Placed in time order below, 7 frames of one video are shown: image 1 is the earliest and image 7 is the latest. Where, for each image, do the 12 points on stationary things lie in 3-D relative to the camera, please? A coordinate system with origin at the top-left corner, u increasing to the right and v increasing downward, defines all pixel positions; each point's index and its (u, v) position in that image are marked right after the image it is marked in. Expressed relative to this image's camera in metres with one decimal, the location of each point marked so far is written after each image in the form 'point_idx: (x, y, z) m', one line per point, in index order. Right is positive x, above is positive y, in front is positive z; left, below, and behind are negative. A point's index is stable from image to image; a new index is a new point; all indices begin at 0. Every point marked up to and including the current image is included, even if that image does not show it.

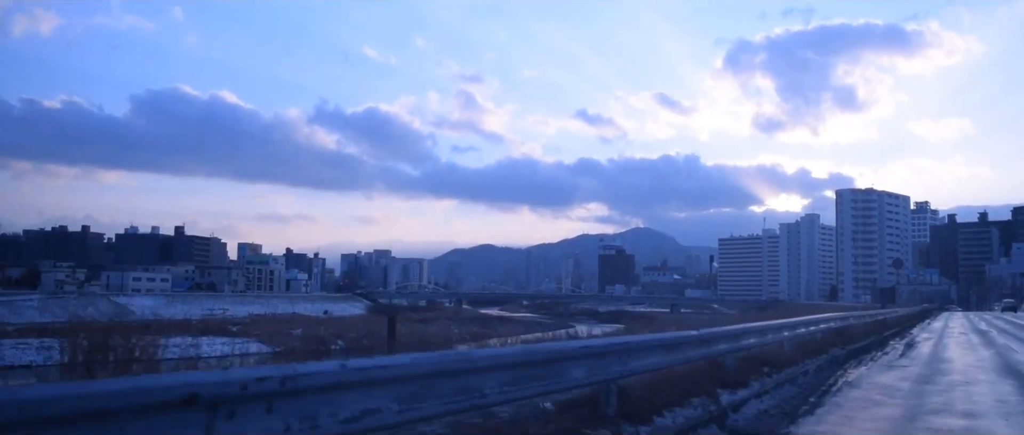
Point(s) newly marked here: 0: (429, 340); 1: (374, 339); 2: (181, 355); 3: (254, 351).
0: (-1.9, -2.8, +20.0) m
1: (-3.1, -2.7, +18.9) m
2: (-6.0, -2.5, +15.3) m
3: (-5.0, -2.6, +16.3) m
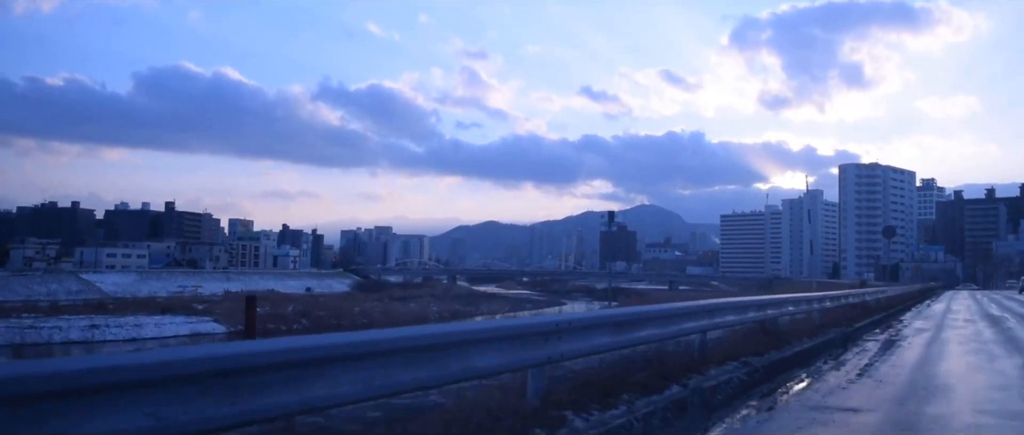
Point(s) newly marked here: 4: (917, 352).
0: (-2.4, -2.2, +18.9) m
1: (-3.5, -2.1, +17.8) m
2: (-6.5, -2.0, +14.2) m
3: (-5.4, -2.0, +15.2) m
4: (+8.2, -2.9, +17.4) m
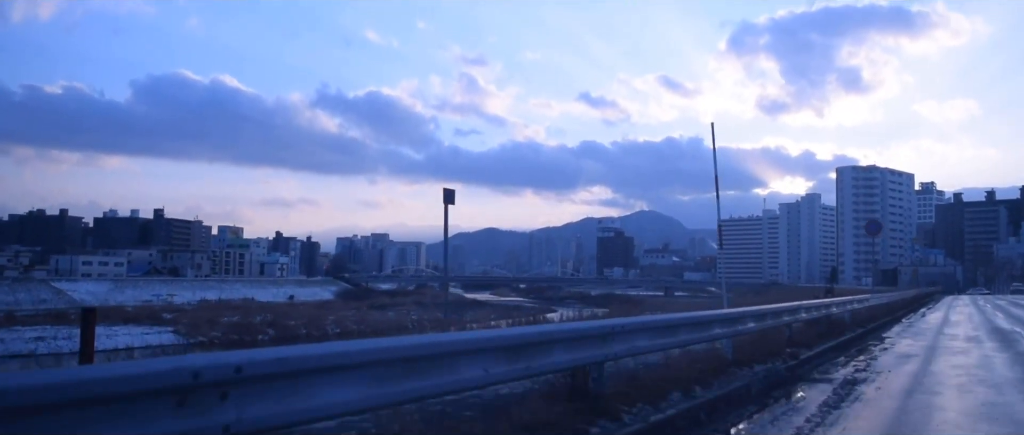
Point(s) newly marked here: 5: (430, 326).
0: (-2.8, -2.3, +18.1) m
1: (-4.0, -2.2, +17.0) m
2: (-6.9, -2.0, +13.4) m
3: (-5.9, -2.1, +14.4) m
4: (+7.8, -2.9, +16.6) m
5: (-1.9, -2.5, +19.9) m
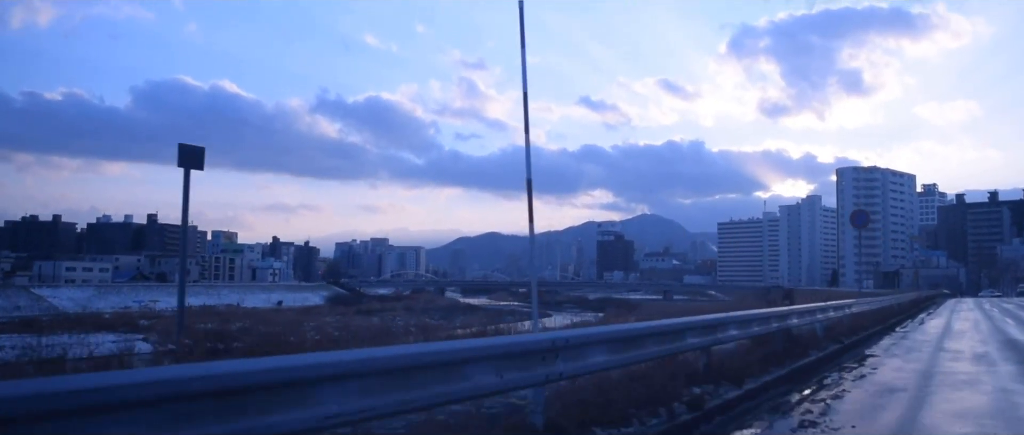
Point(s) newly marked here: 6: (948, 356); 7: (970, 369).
0: (-3.1, -2.4, +17.5) m
1: (-4.2, -2.2, +16.3) m
2: (-7.1, -2.1, +12.8) m
3: (-6.1, -2.2, +13.8) m
4: (+7.5, -2.9, +15.9) m
5: (-2.2, -2.6, +19.3) m
6: (+9.8, -3.2, +19.1) m
7: (+9.1, -3.0, +16.7) m
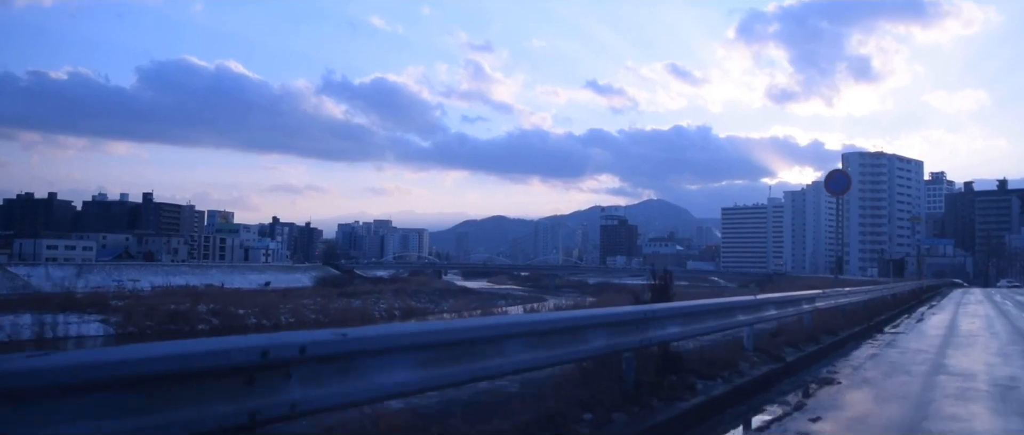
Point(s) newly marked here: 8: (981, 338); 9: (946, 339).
0: (-3.4, -2.0, +16.7) m
1: (-4.5, -1.8, +15.6) m
2: (-7.4, -1.7, +12.1) m
3: (-6.4, -1.8, +13.0) m
4: (+7.2, -2.6, +15.1) m
5: (-2.5, -2.1, +18.6) m
6: (+9.5, -2.9, +18.3) m
7: (+8.8, -2.7, +15.9) m
8: (+10.8, -2.8, +19.9) m
9: (+9.9, -2.9, +19.4) m
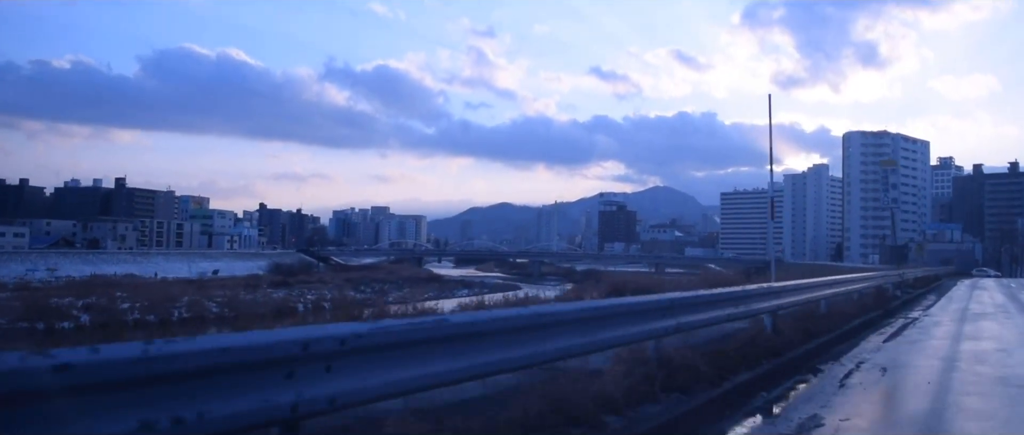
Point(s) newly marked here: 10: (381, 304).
0: (-4.4, -1.6, +14.5) m
1: (-5.6, -1.5, +13.3) m
2: (-8.5, -1.4, +9.8) m
3: (-7.5, -1.5, +10.8) m
4: (+6.1, -2.3, +12.8) m
5: (-3.5, -1.7, +16.3) m
6: (+8.5, -2.4, +16.0) m
7: (+7.7, -2.4, +13.6) m
8: (+9.8, -2.4, +17.5) m
9: (+8.8, -2.5, +17.1) m
10: (-2.8, -1.9, +18.1) m
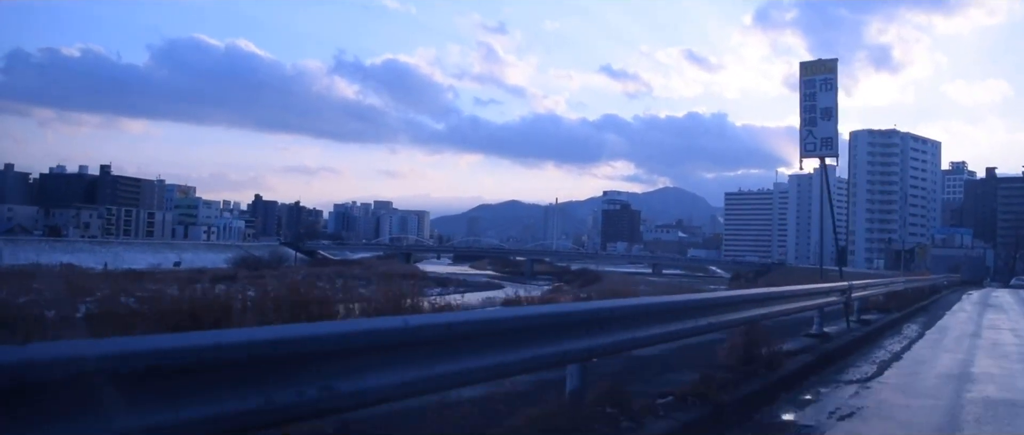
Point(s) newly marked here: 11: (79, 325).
0: (-5.1, -1.4, +12.9) m
1: (-6.3, -1.2, +11.8) m
2: (-9.3, -1.1, +8.4) m
3: (-8.3, -1.2, +9.3) m
4: (+5.4, -2.3, +11.2) m
5: (-4.2, -1.5, +14.8) m
6: (+7.8, -2.5, +14.3) m
7: (+7.0, -2.4, +11.9) m
8: (+9.1, -2.5, +15.9) m
9: (+8.1, -2.5, +15.4) m
10: (-3.5, -1.7, +16.6) m
11: (-5.8, -1.4, +11.2) m
